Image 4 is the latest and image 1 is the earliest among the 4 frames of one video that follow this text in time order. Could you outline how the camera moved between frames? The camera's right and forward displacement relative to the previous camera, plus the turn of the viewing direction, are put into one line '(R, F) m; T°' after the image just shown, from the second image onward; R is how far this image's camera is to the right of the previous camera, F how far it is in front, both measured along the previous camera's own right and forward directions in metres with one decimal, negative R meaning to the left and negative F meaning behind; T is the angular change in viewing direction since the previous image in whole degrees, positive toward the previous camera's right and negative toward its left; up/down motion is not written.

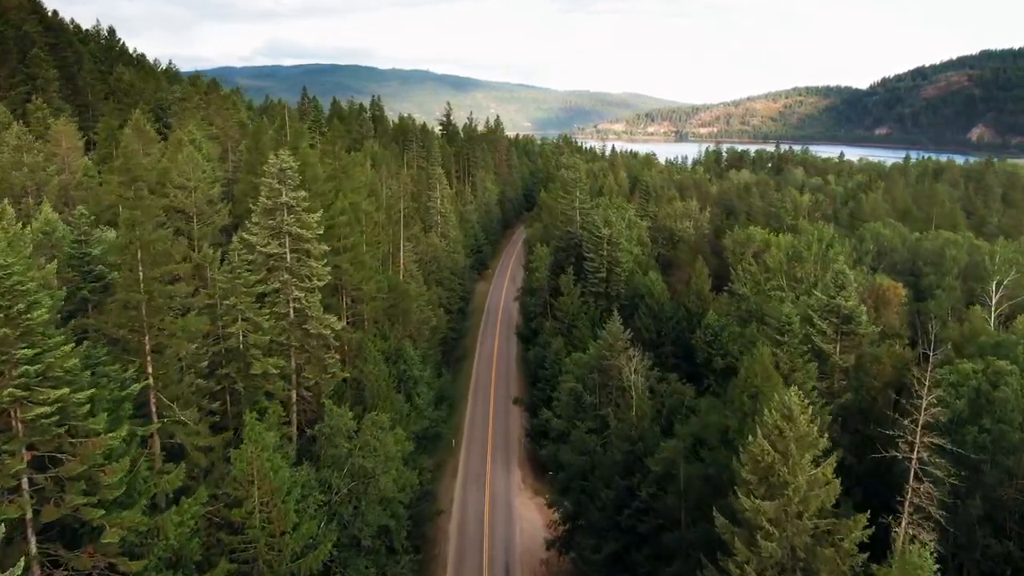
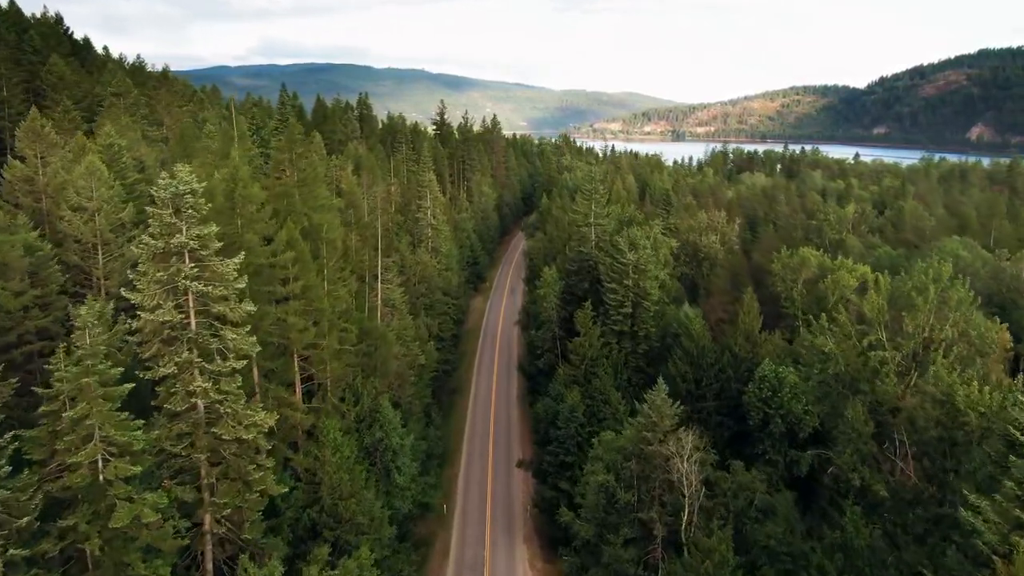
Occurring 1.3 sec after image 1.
(-0.6, +11.5) m; 0°
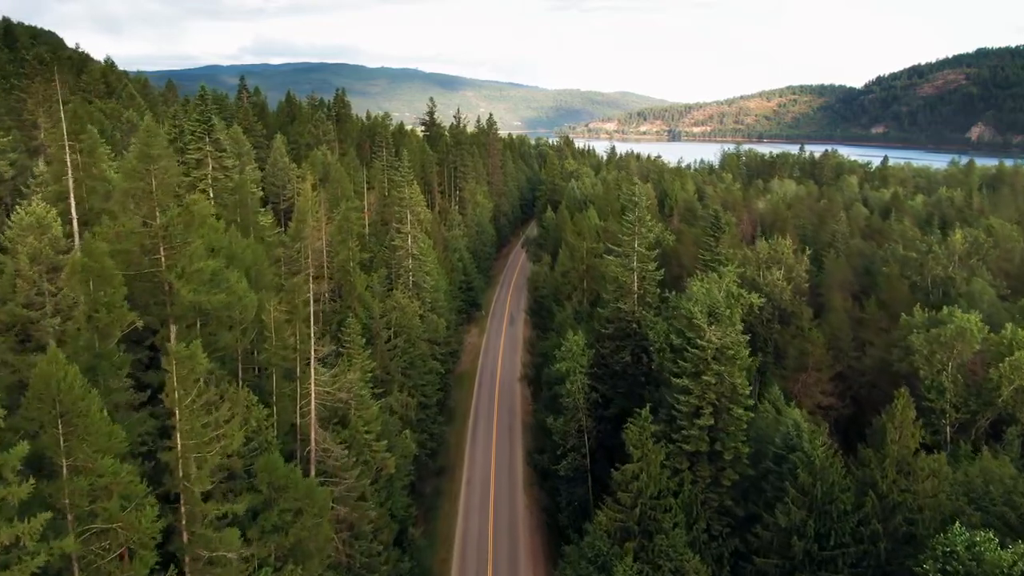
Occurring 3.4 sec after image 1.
(-0.9, +18.2) m; 0°
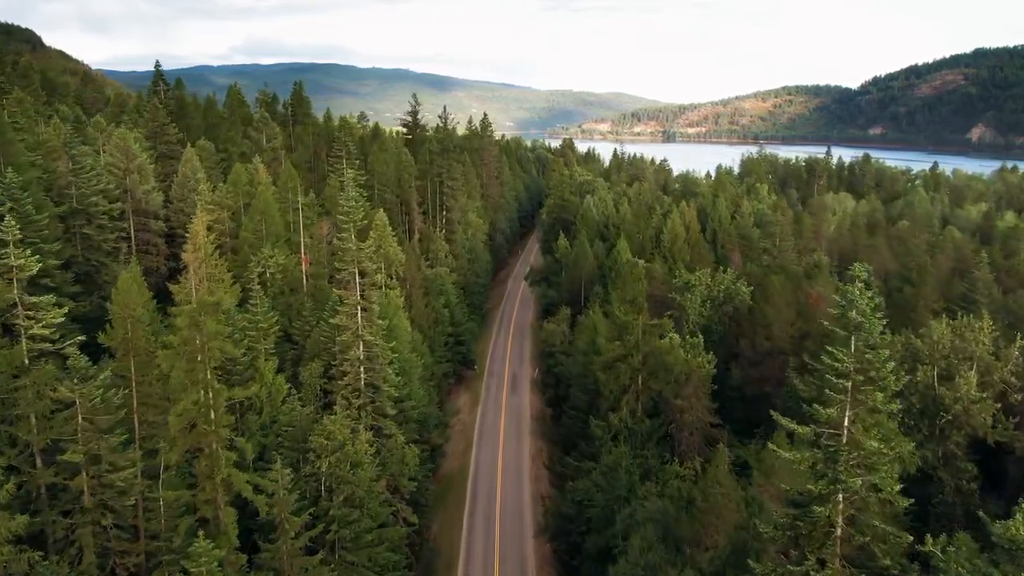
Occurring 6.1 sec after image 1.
(-1.2, +24.9) m; +1°
